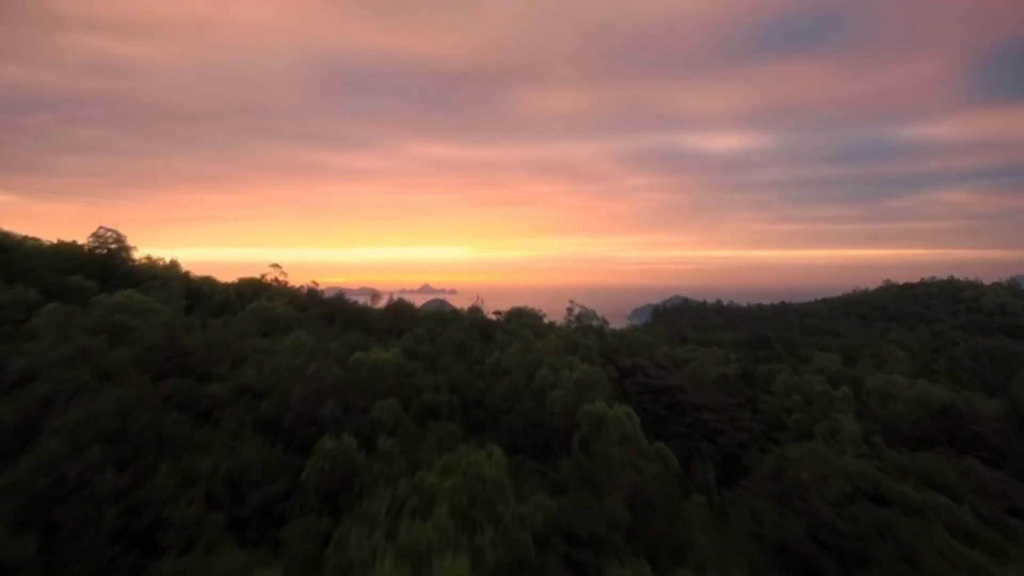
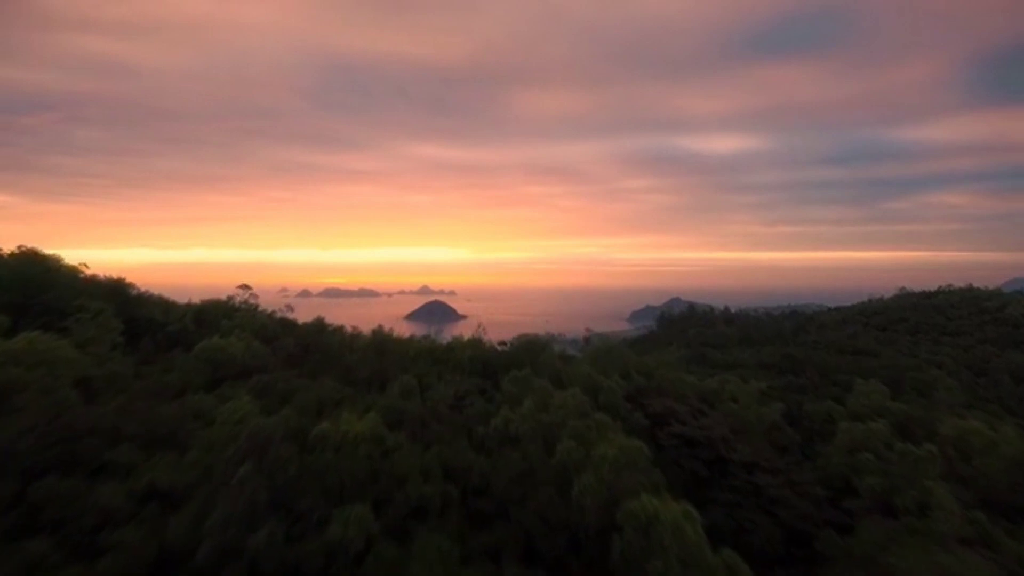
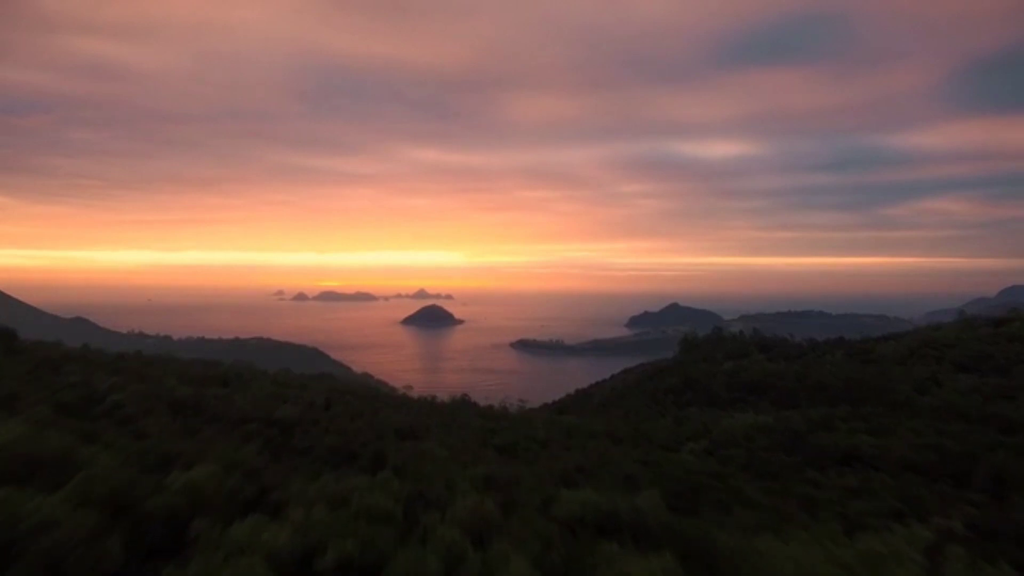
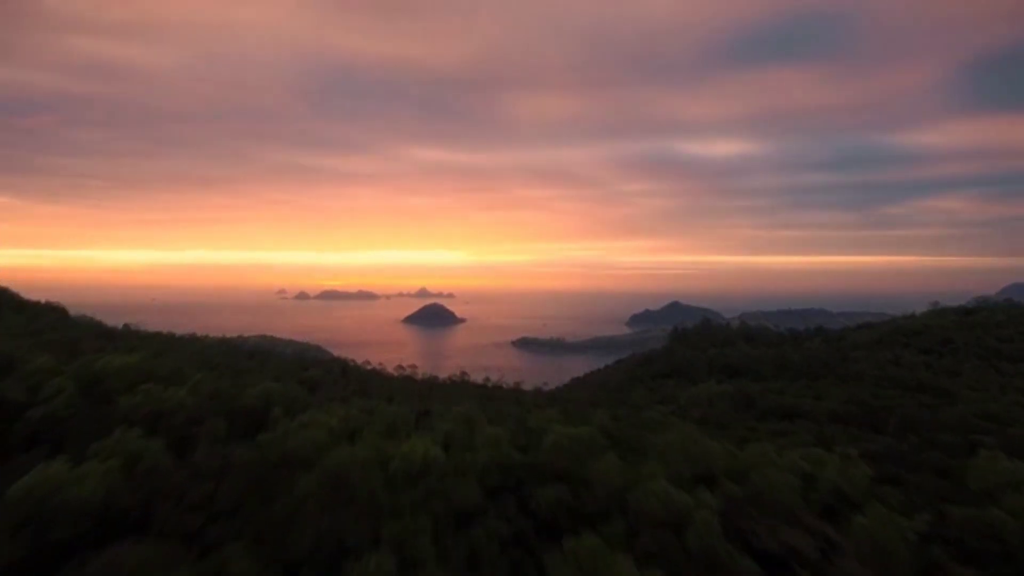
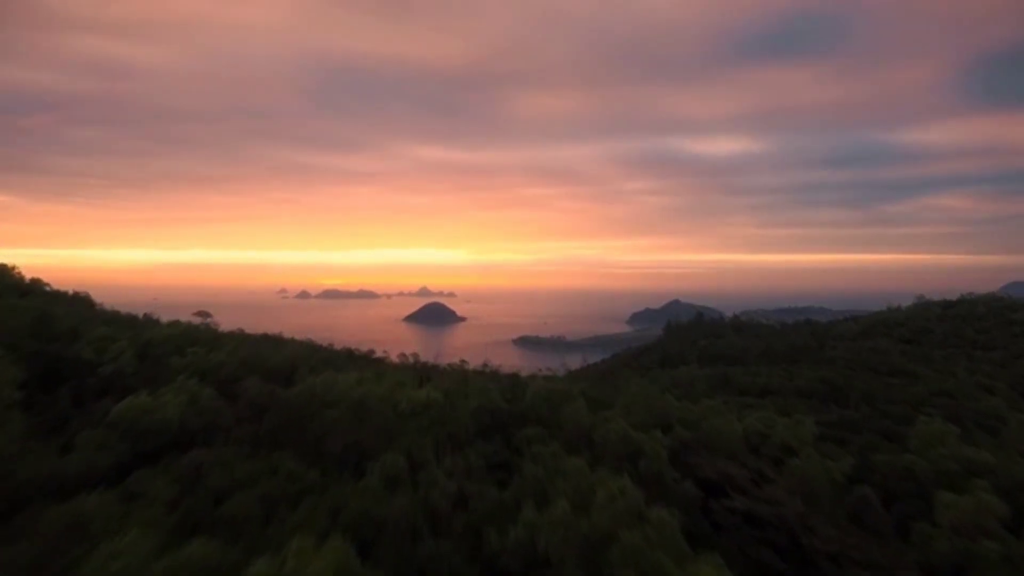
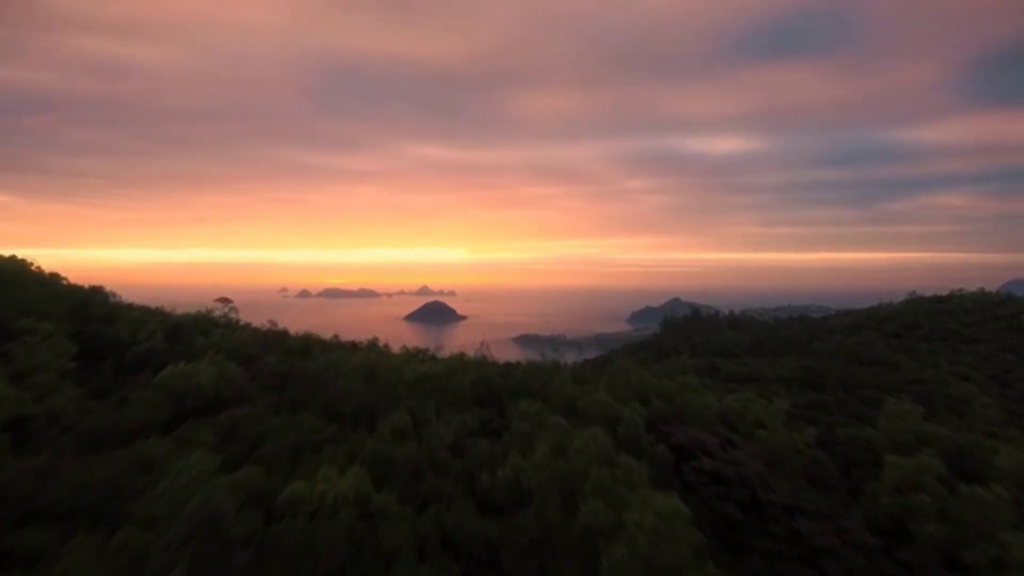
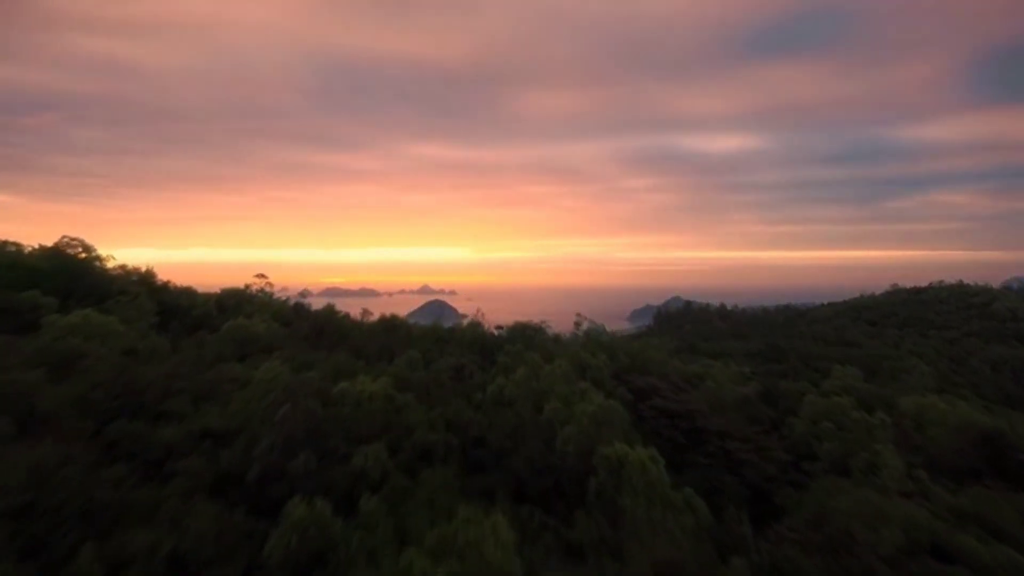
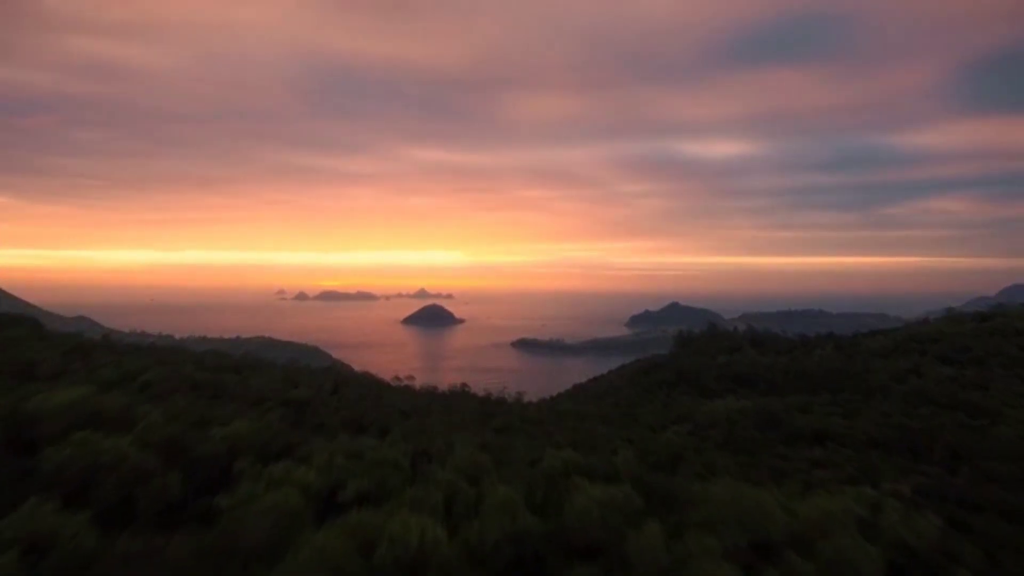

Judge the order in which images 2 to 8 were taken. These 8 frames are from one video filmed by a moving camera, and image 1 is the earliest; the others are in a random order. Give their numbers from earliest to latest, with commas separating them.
7, 2, 6, 5, 4, 8, 3
